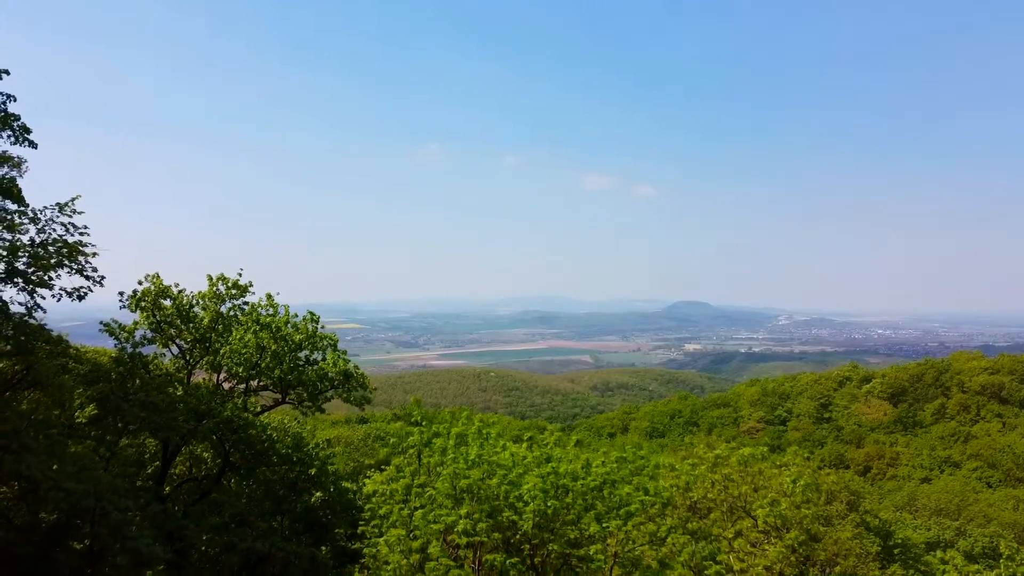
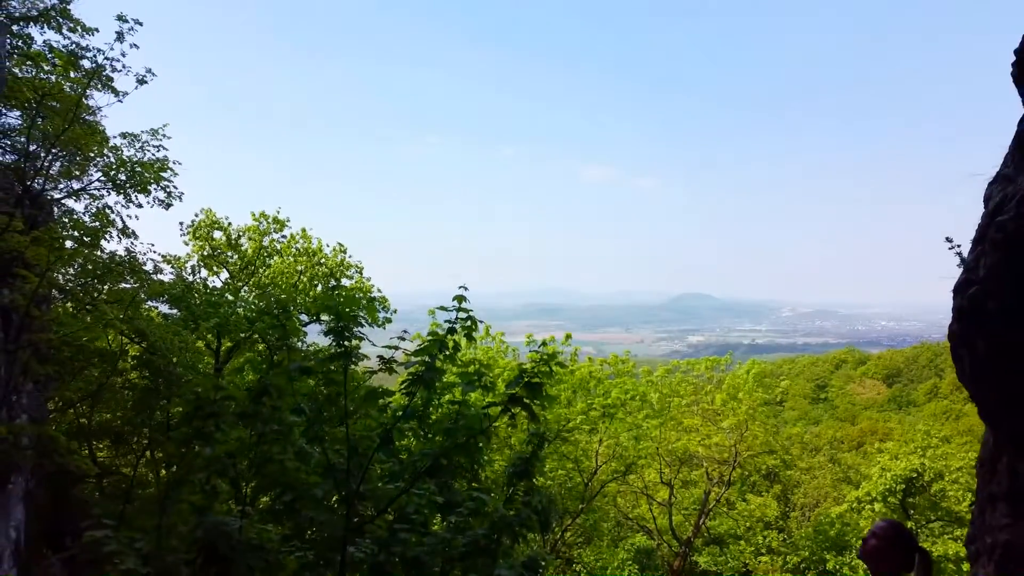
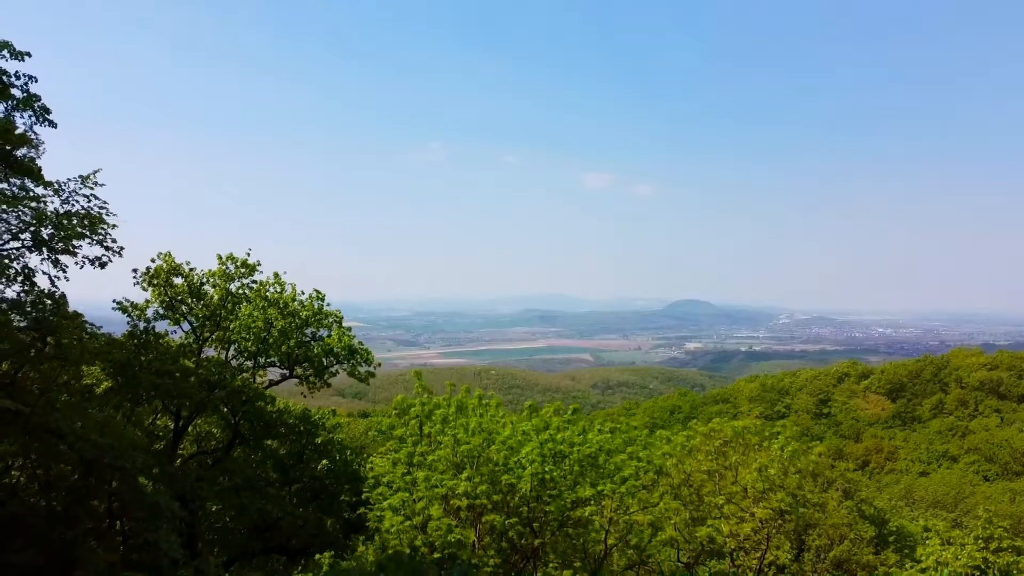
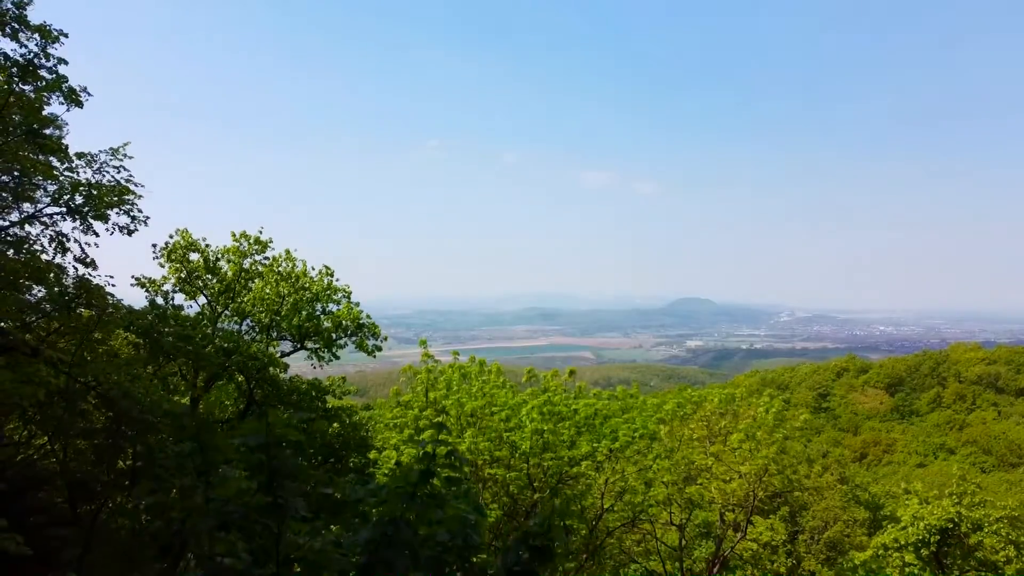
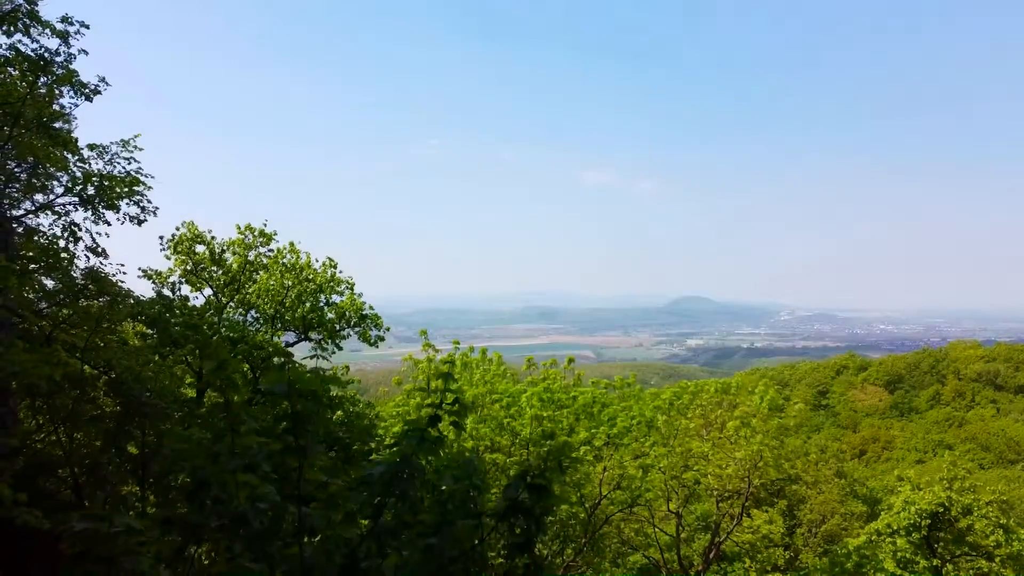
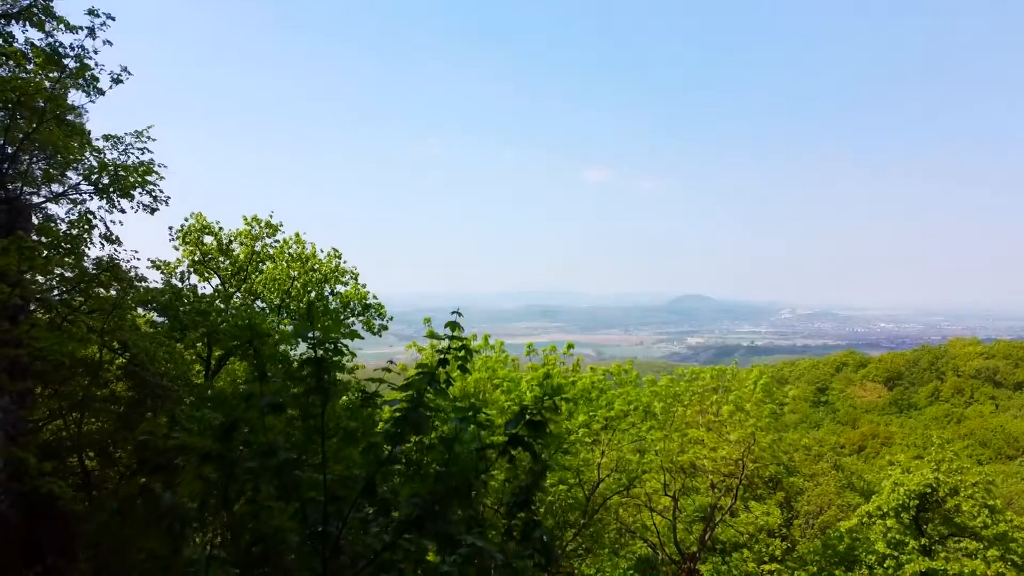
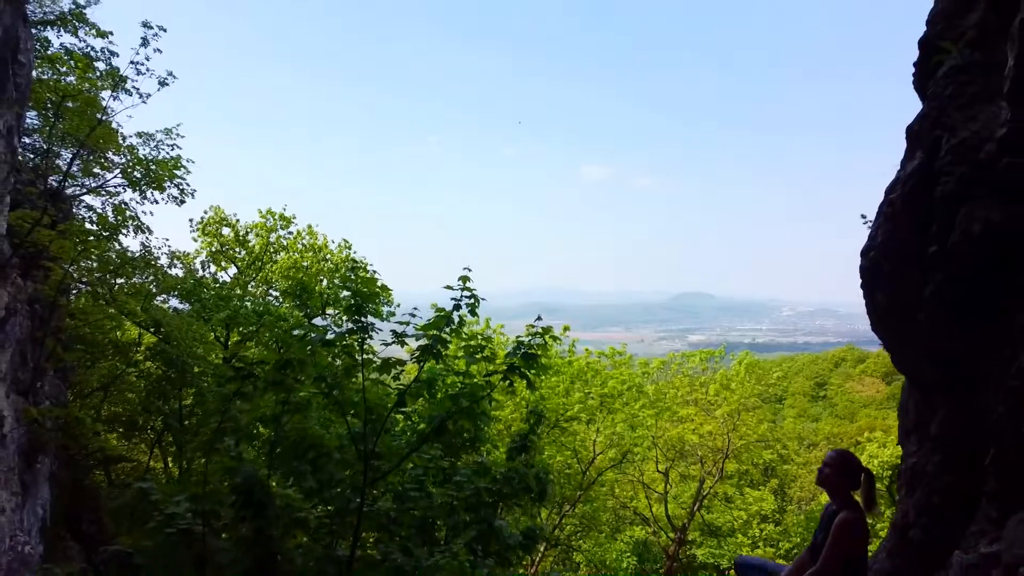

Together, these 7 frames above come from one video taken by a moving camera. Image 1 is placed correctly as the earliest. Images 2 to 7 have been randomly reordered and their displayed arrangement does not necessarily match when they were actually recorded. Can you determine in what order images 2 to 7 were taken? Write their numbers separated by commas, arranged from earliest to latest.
3, 4, 5, 6, 2, 7
